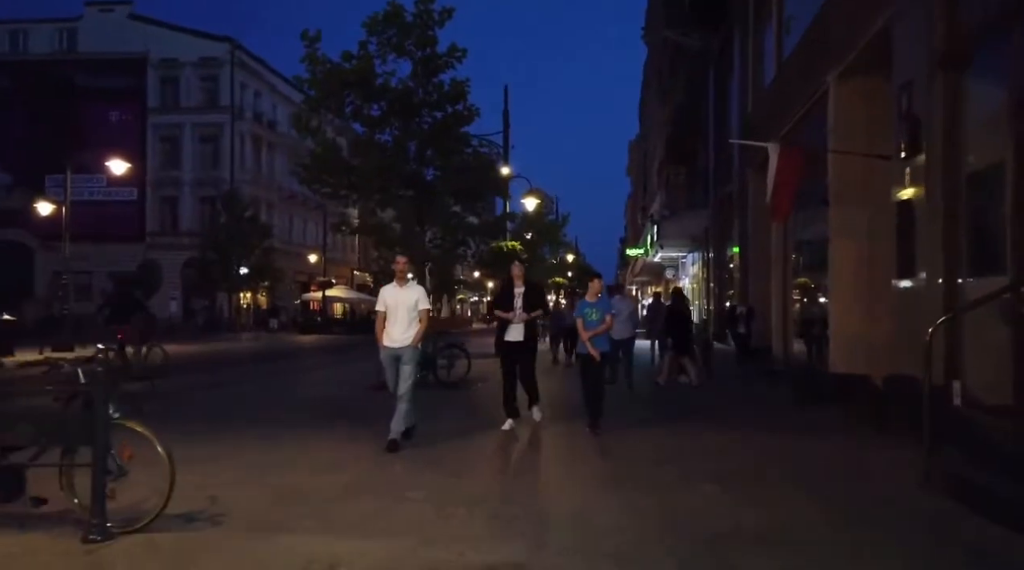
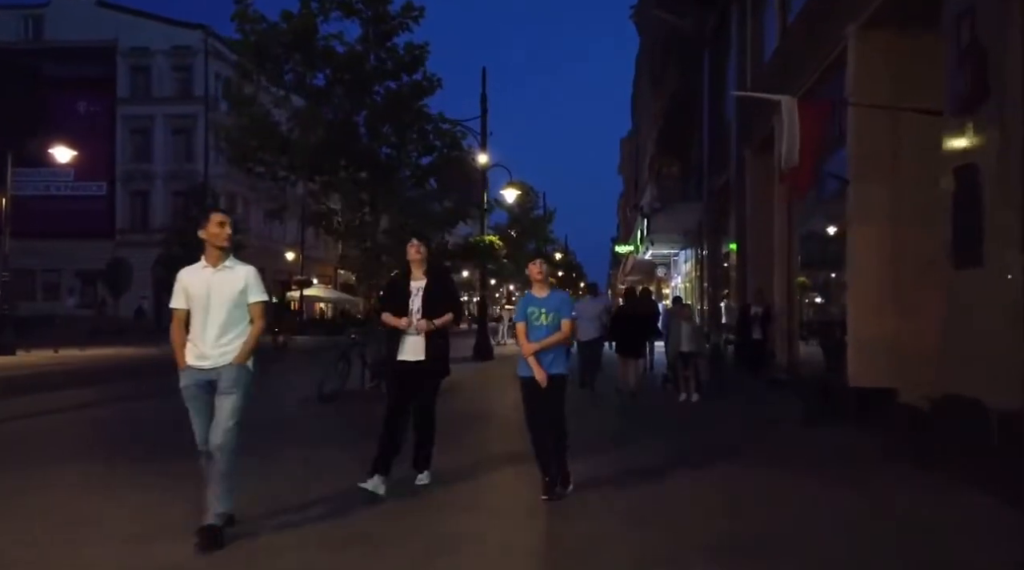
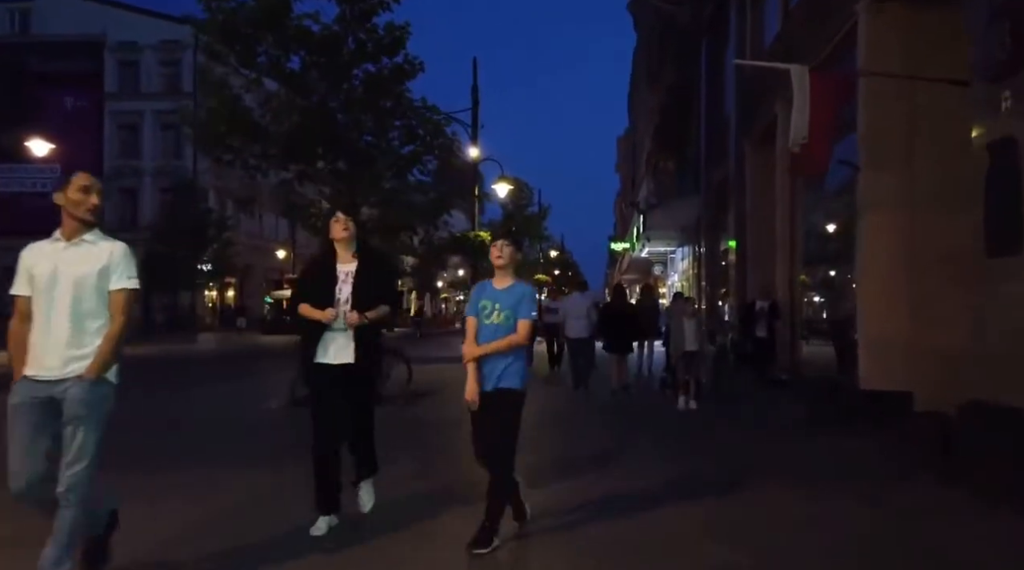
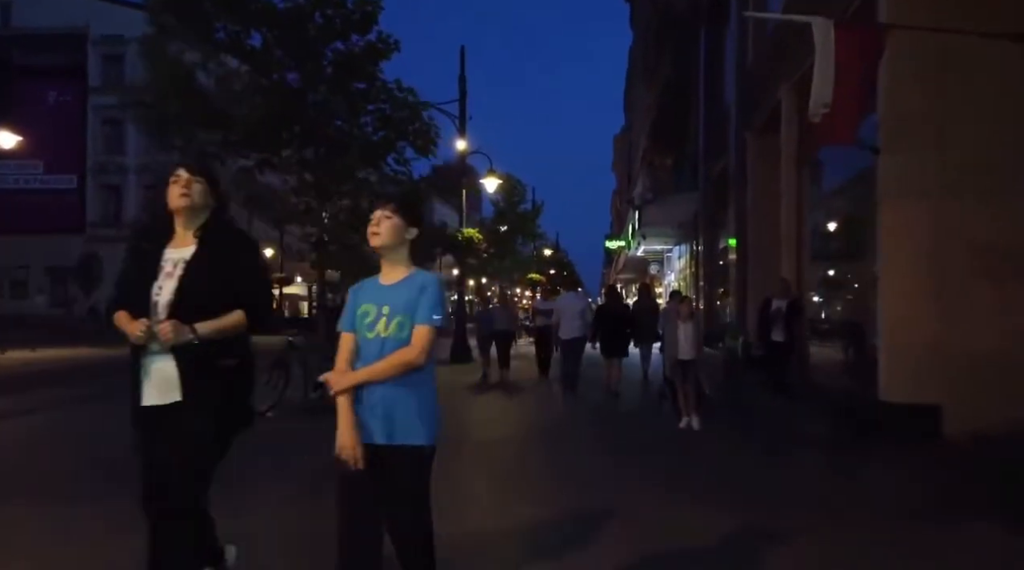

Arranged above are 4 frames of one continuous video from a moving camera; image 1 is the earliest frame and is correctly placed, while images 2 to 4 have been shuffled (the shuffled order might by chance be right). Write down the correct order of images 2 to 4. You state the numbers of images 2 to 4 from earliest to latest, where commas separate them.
2, 3, 4
